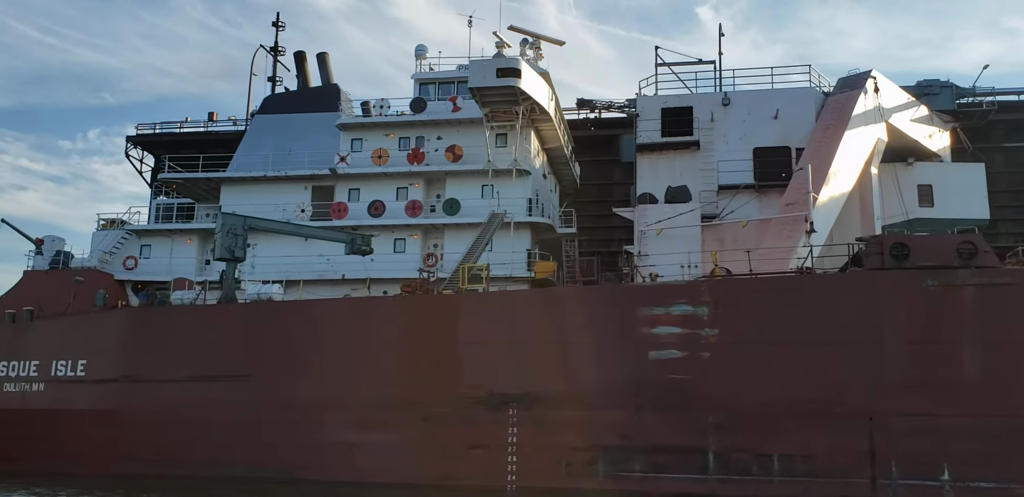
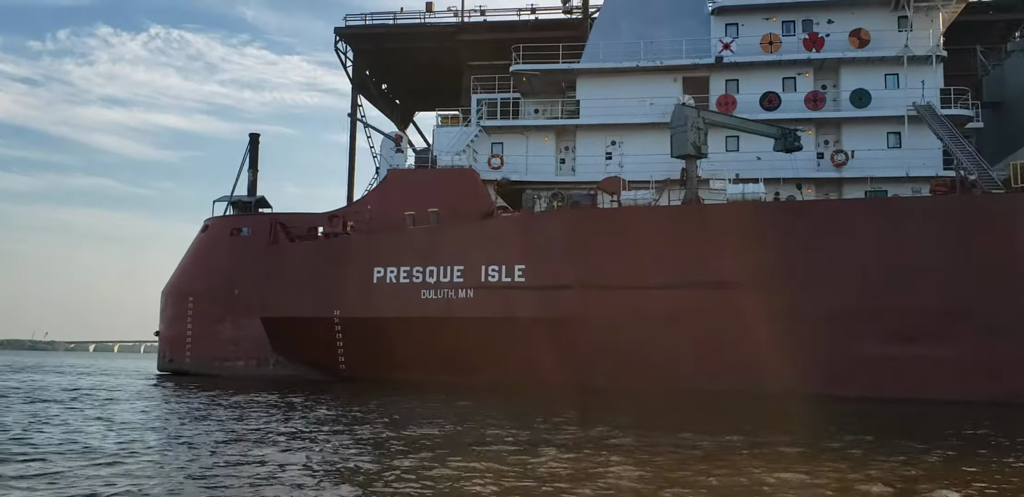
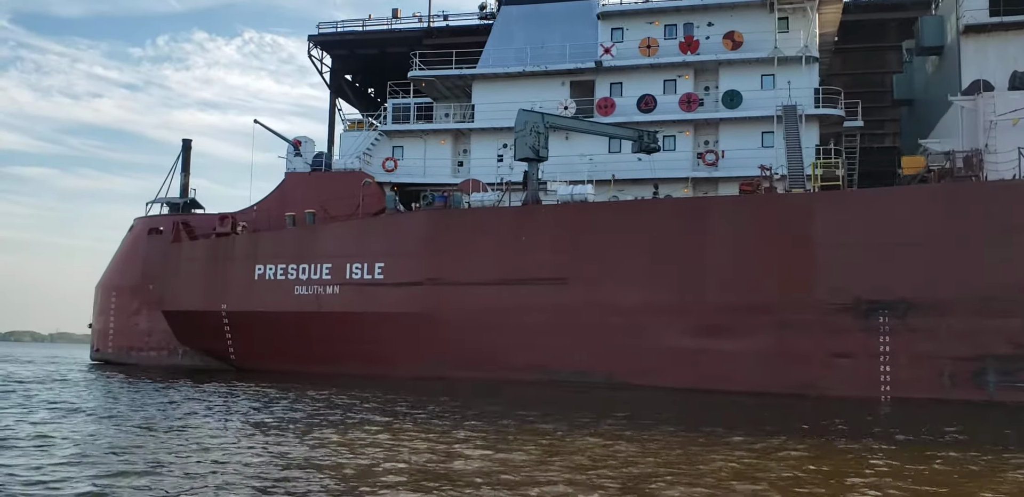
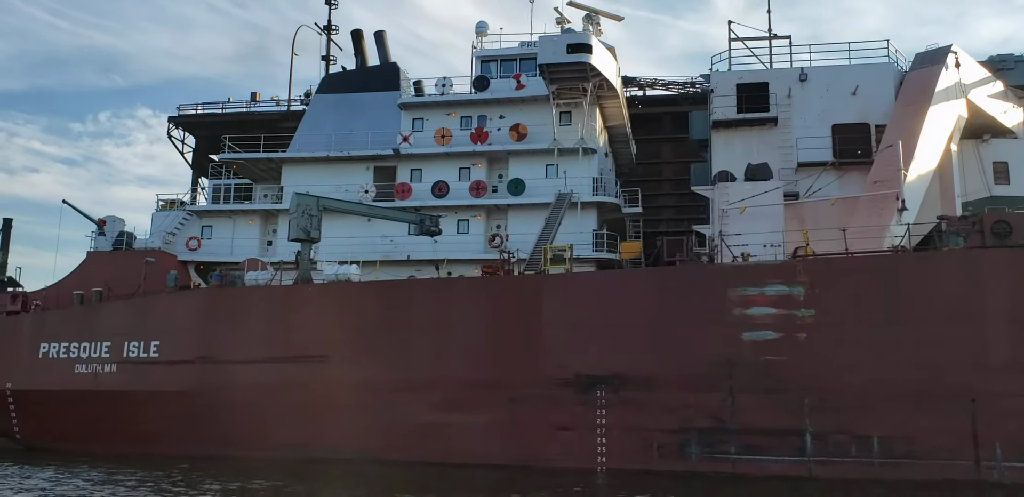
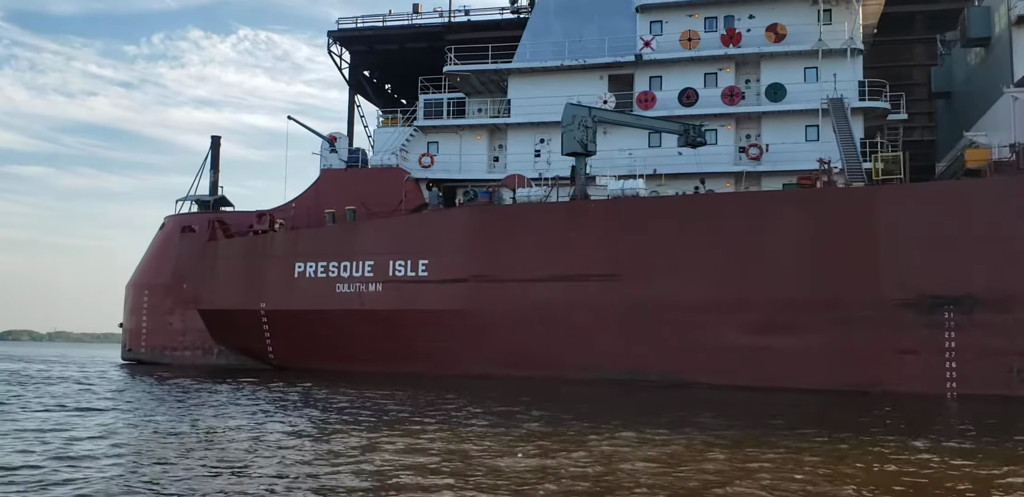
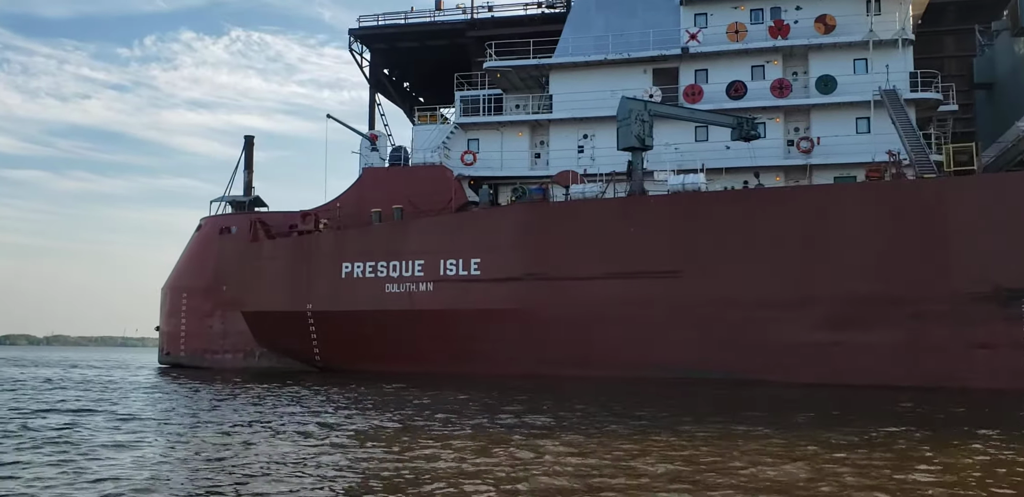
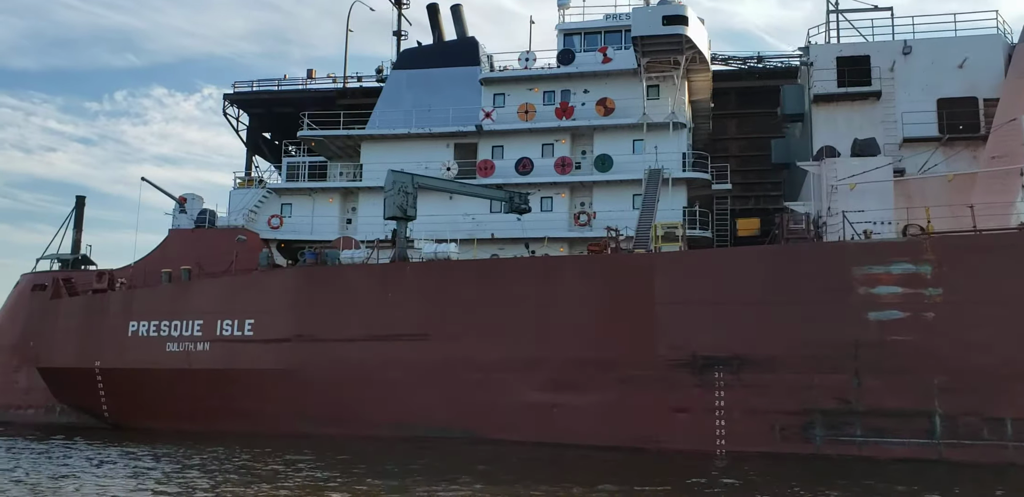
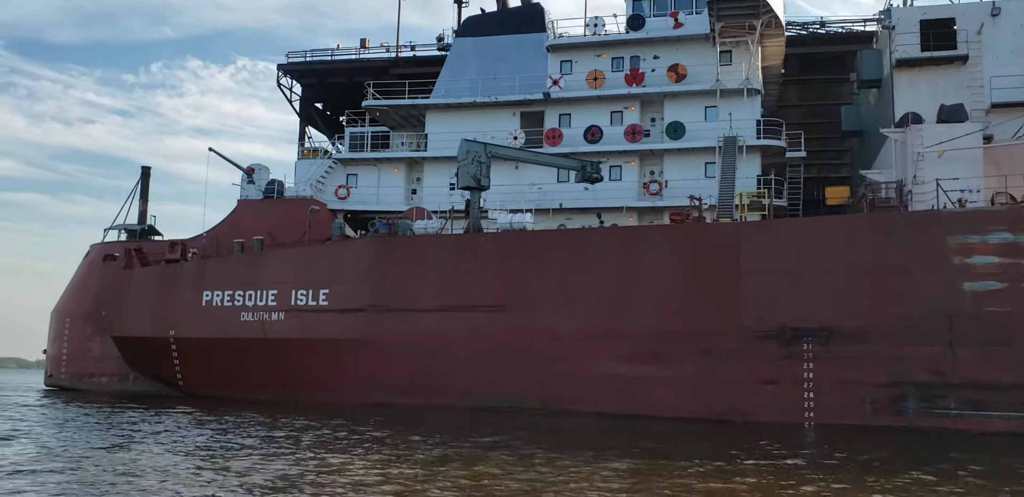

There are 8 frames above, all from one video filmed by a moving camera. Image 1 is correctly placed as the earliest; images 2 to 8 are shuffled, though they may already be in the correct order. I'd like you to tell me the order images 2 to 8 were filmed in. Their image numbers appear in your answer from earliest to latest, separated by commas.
4, 7, 8, 3, 5, 6, 2
